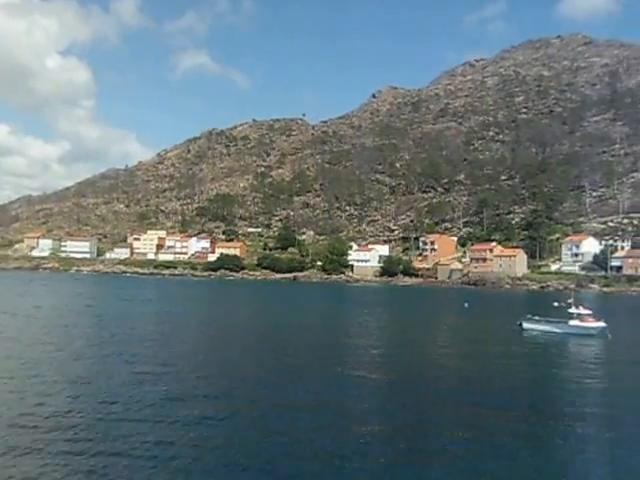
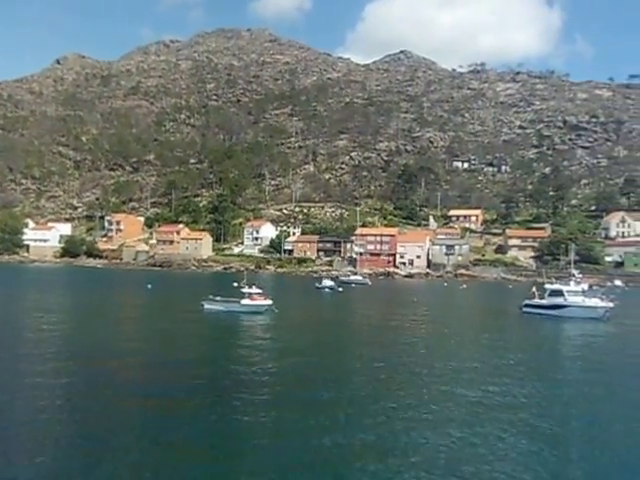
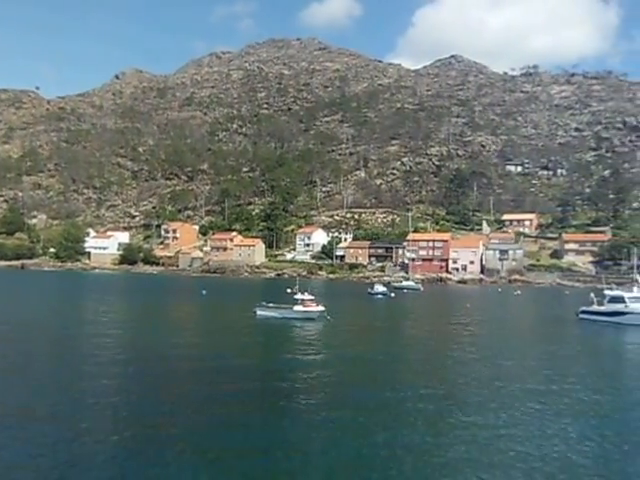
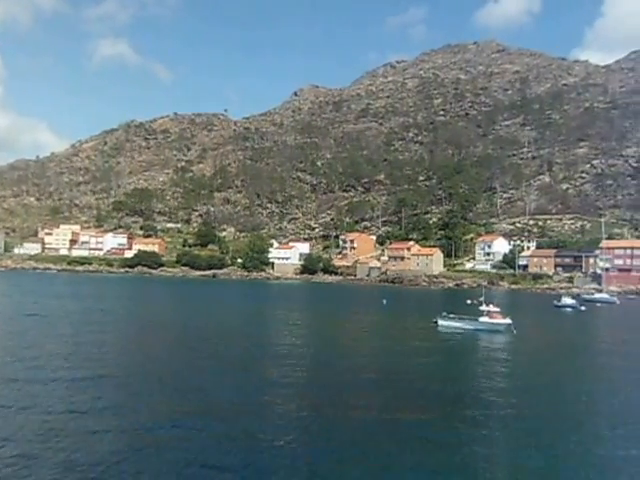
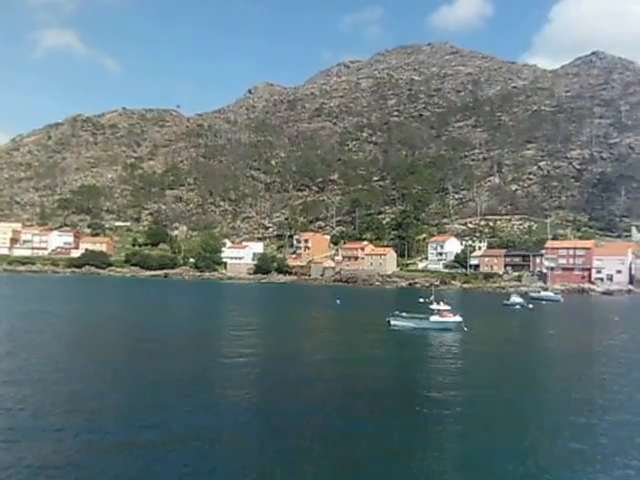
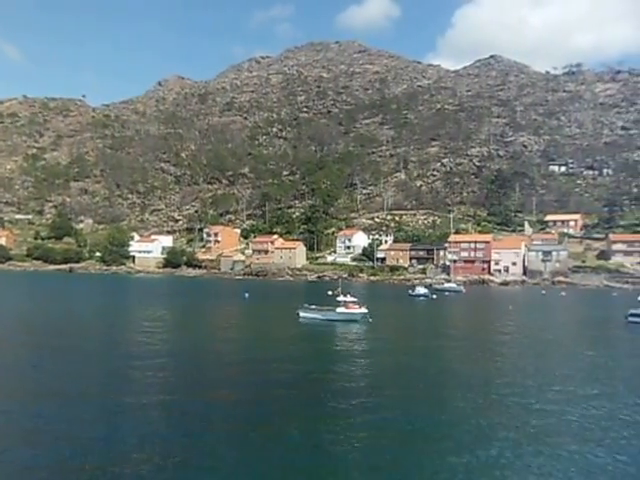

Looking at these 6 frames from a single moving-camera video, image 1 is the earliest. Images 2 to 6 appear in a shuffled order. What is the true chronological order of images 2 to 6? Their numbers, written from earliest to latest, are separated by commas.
4, 5, 6, 3, 2
